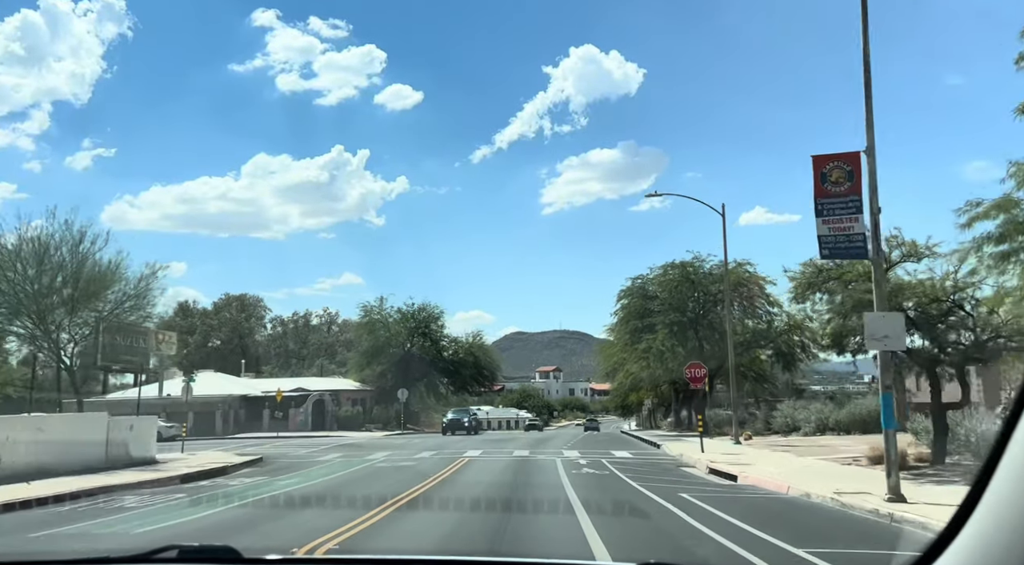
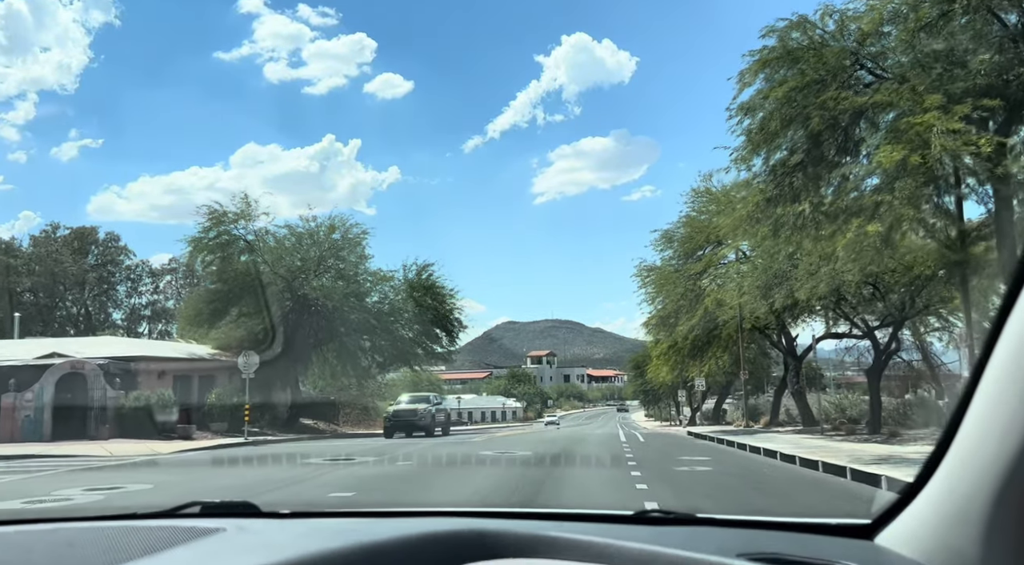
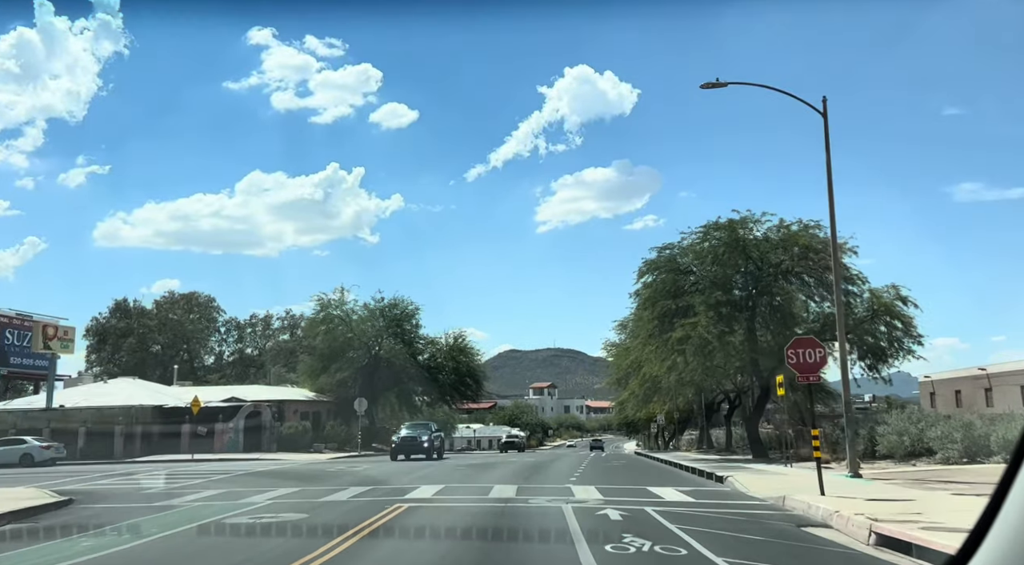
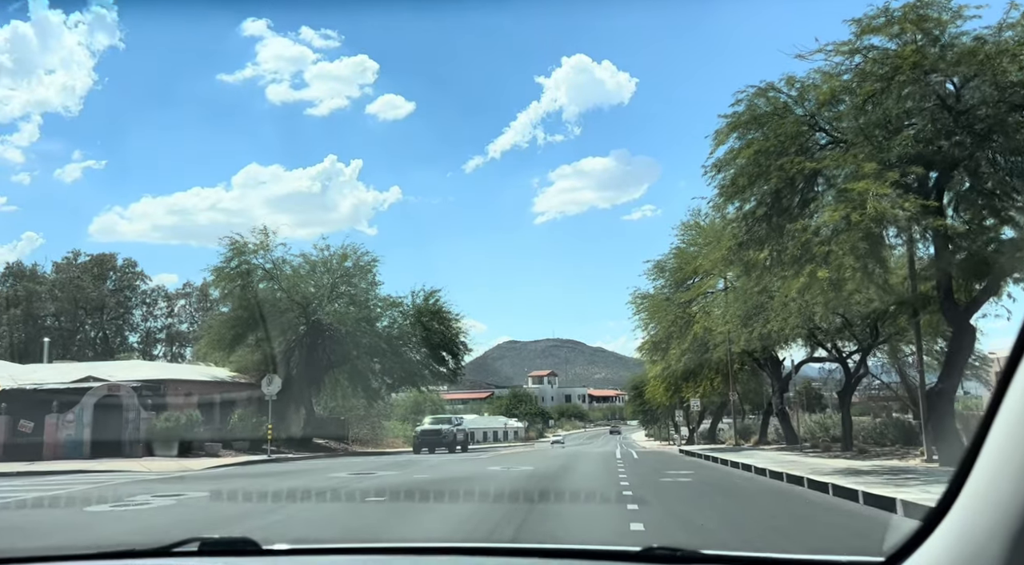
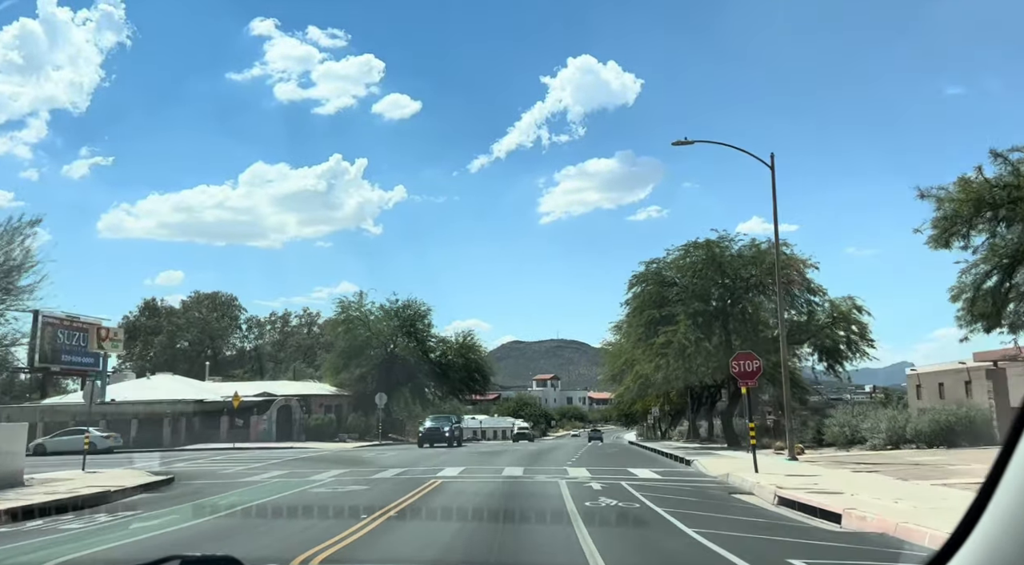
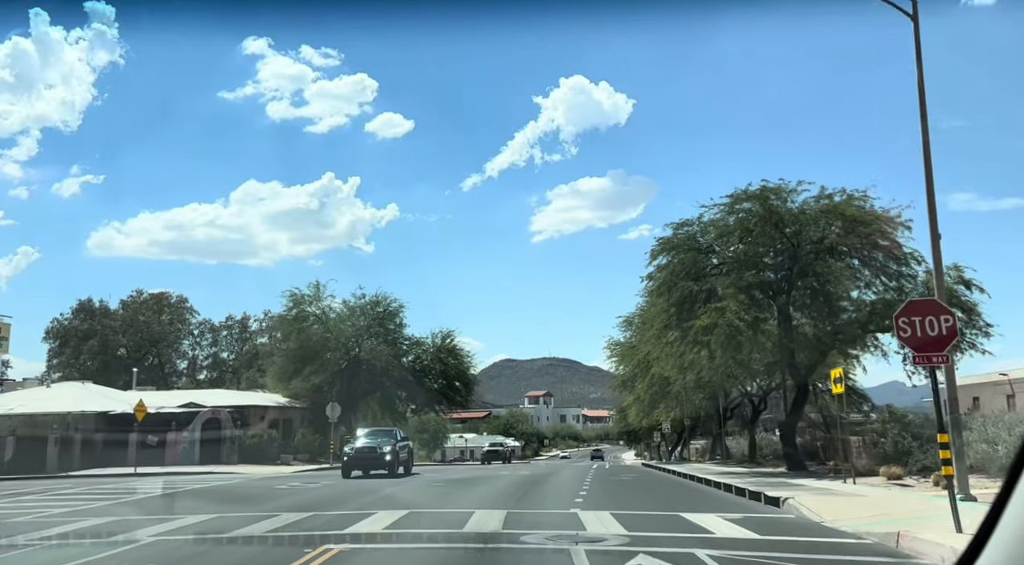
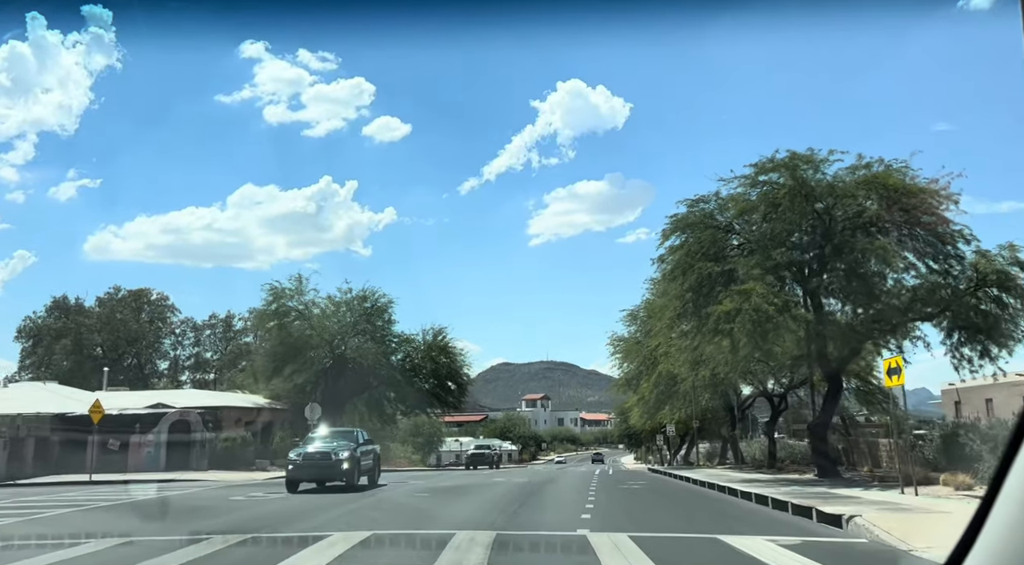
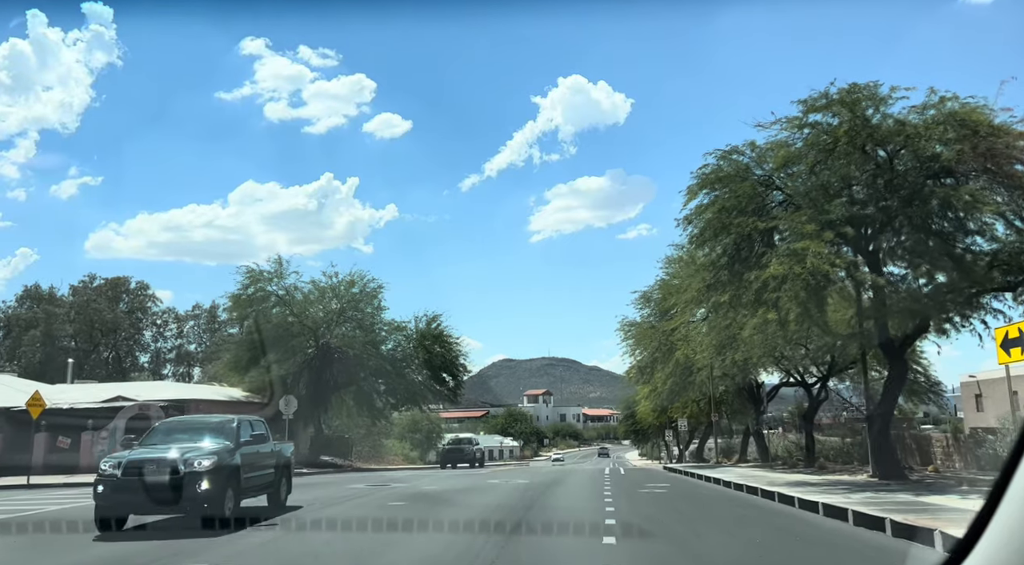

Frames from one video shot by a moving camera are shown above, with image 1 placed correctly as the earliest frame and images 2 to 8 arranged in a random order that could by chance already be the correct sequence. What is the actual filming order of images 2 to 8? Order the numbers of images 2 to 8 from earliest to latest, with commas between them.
5, 3, 6, 7, 8, 4, 2
